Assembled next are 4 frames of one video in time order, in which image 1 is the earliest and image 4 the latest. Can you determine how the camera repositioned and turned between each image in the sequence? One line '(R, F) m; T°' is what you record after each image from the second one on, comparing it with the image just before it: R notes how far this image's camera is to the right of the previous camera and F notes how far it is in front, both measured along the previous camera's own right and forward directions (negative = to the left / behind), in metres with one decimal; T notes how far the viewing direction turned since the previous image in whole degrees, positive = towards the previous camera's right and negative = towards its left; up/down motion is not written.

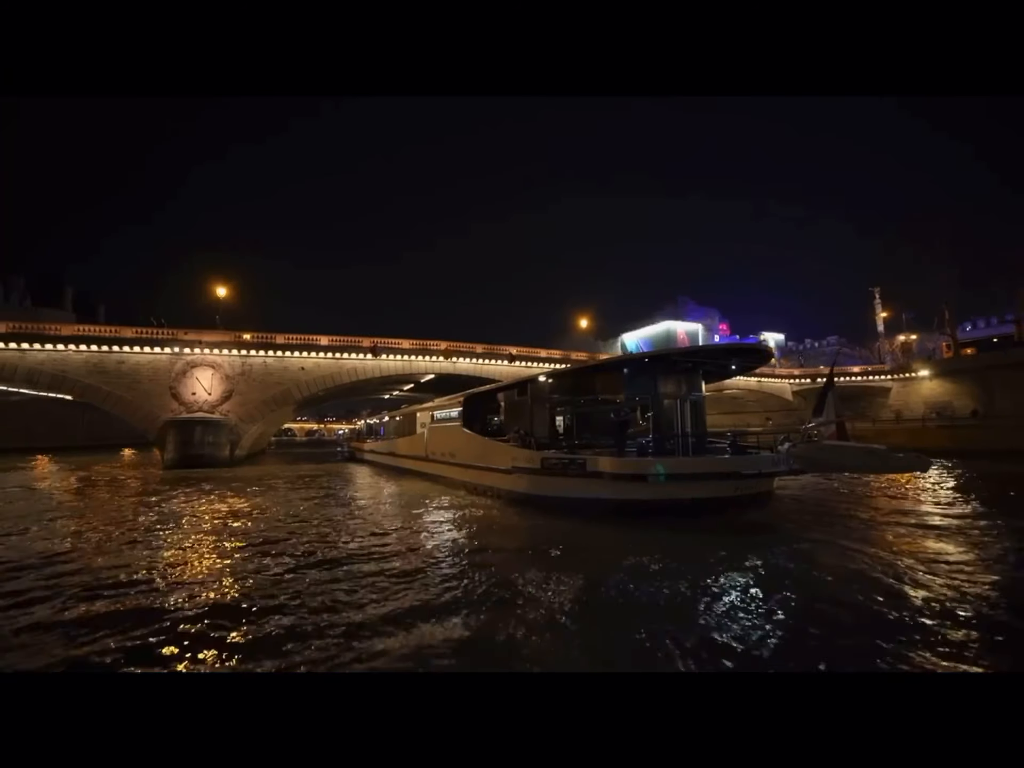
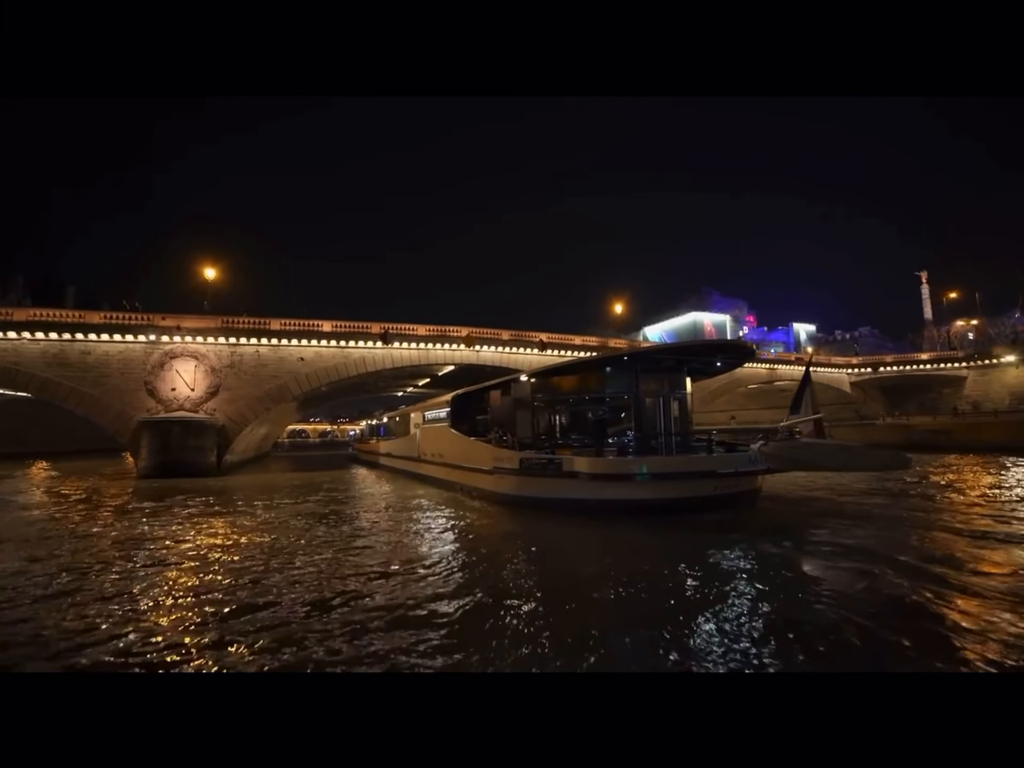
(+0.7, +0.3) m; 0°
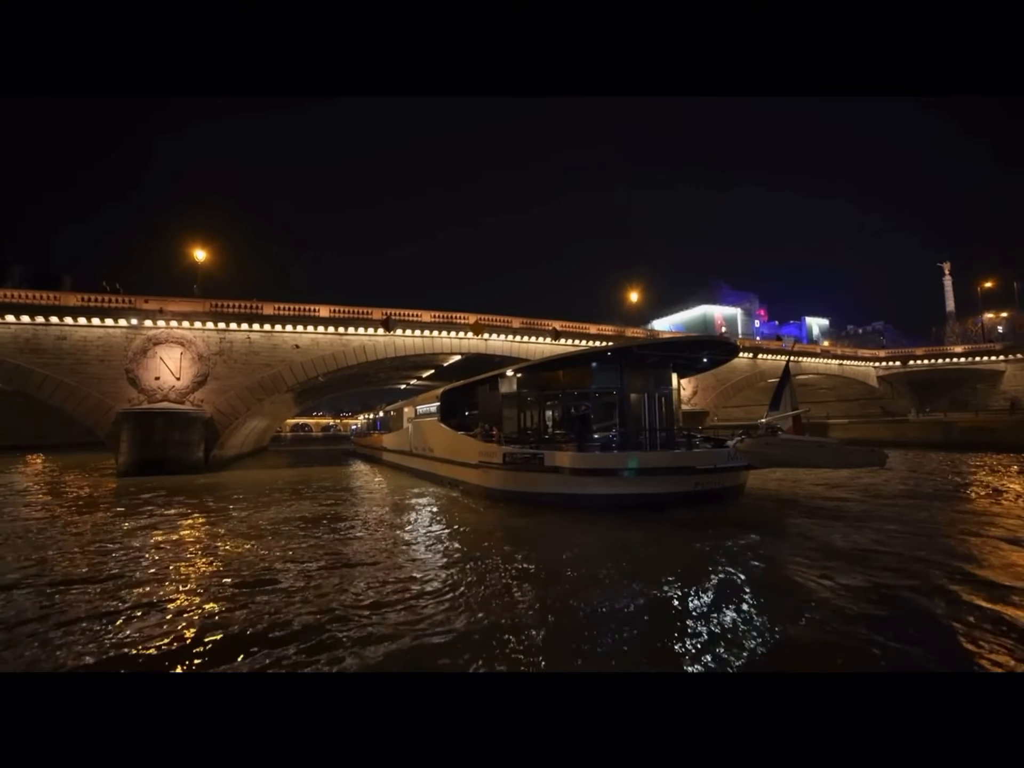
(+0.5, +0.1) m; 0°
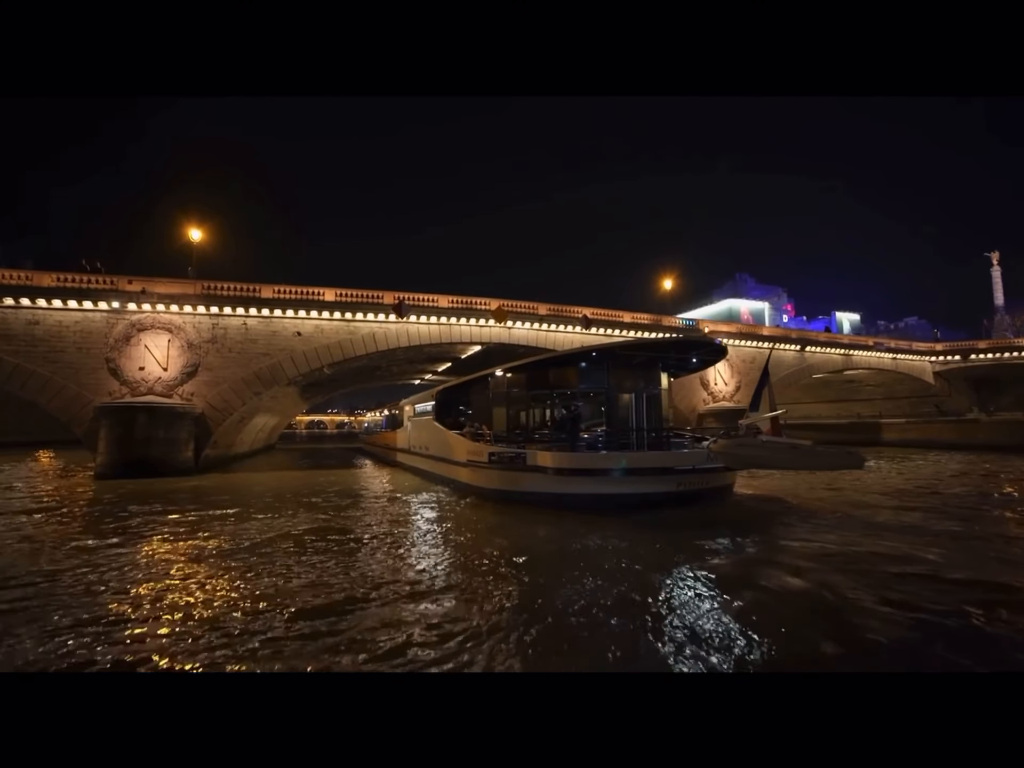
(+0.8, +0.2) m; -1°
